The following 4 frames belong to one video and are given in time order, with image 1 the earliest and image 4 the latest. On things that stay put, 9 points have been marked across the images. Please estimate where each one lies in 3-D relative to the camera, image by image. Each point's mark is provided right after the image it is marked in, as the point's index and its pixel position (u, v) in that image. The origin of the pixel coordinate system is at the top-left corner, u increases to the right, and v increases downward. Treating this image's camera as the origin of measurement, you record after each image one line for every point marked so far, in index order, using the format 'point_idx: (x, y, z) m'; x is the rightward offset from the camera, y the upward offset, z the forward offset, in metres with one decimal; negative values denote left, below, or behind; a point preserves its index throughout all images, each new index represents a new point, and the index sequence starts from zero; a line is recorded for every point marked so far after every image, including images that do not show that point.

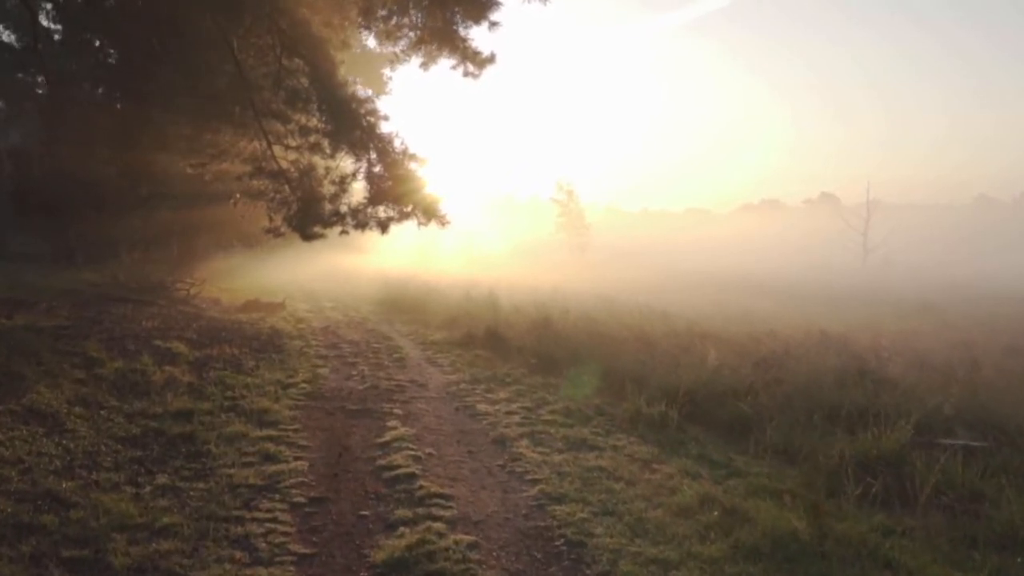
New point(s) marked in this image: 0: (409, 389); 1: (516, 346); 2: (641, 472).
0: (-1.6, -1.5, +11.7) m
1: (+0.1, -1.2, +15.8) m
2: (+1.3, -1.8, +7.4) m
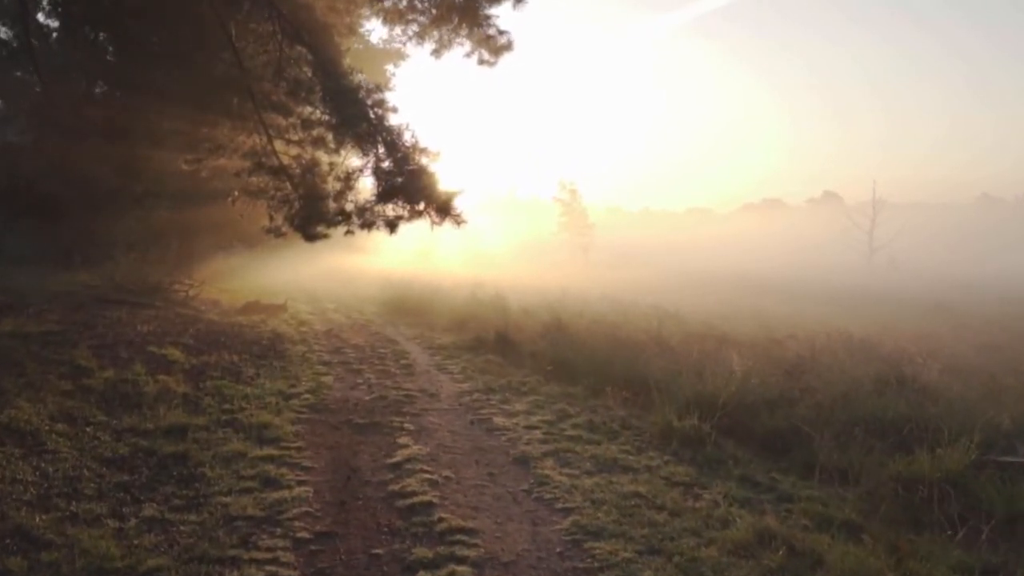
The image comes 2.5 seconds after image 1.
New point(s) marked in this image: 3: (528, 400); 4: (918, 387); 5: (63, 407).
0: (-1.3, -1.6, +10.9) m
1: (+0.3, -1.2, +15.0) m
2: (+1.5, -1.8, +6.7) m
3: (+0.2, -1.6, +10.8) m
4: (+6.1, -1.5, +11.6) m
5: (-5.0, -1.3, +8.6) m
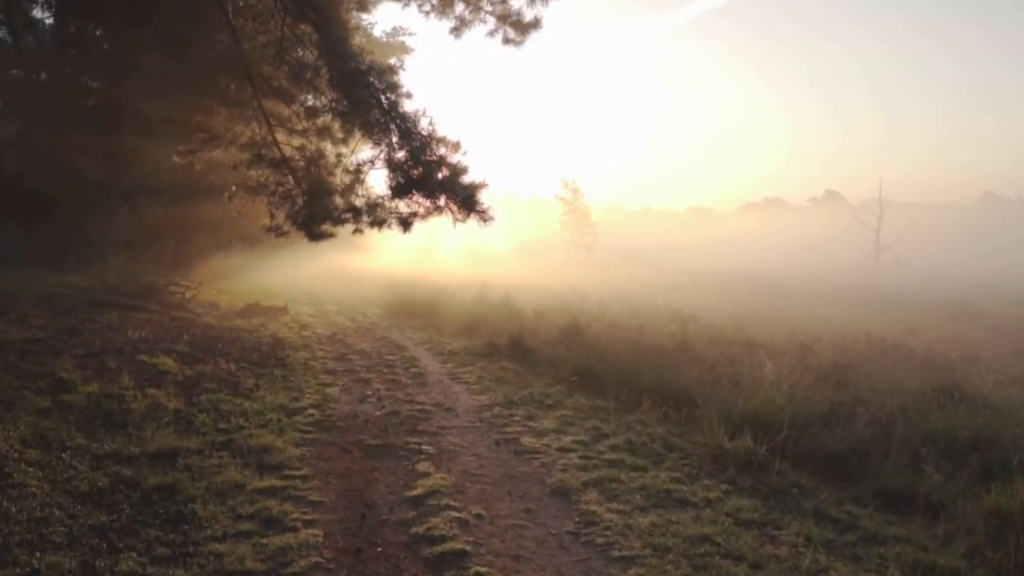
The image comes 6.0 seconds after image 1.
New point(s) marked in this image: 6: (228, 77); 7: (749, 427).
0: (-1.0, -1.6, +9.9) m
1: (+0.7, -1.3, +14.0) m
2: (+1.8, -1.9, +5.7) m
3: (+0.6, -1.6, +9.8) m
4: (+6.4, -1.5, +10.6) m
5: (-4.7, -1.4, +7.6) m
6: (-4.0, +3.0, +10.7) m
7: (+2.8, -1.6, +8.9) m
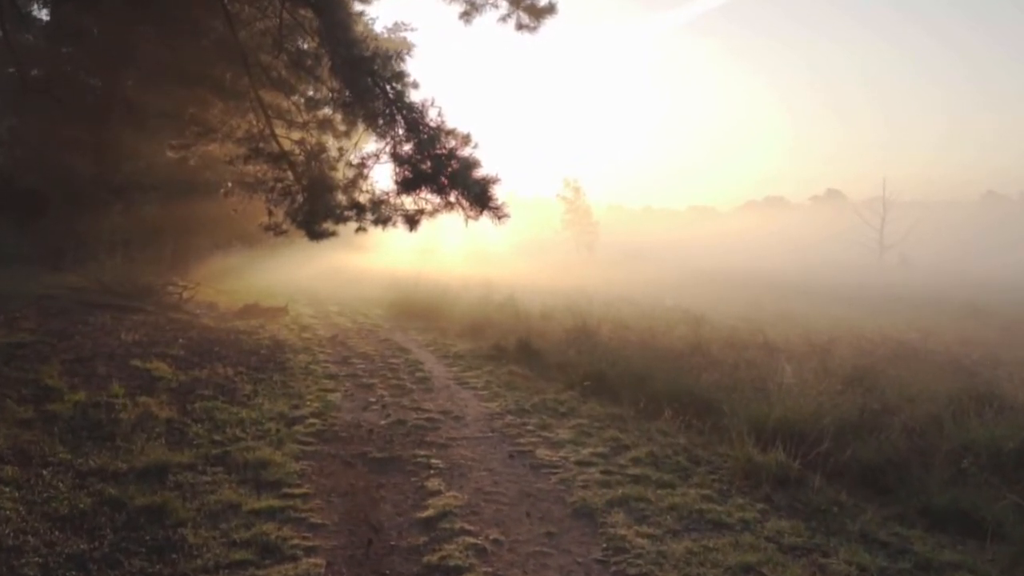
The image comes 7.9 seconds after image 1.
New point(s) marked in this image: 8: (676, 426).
0: (-0.8, -1.7, +9.4) m
1: (+0.8, -1.3, +13.4) m
2: (+2.0, -1.9, +5.1) m
3: (+0.7, -1.7, +9.3) m
4: (+6.6, -1.6, +10.0) m
5: (-4.5, -1.4, +7.0) m
6: (-3.8, +2.9, +10.2) m
7: (+2.9, -1.6, +8.3) m
8: (+2.0, -1.7, +9.3) m
